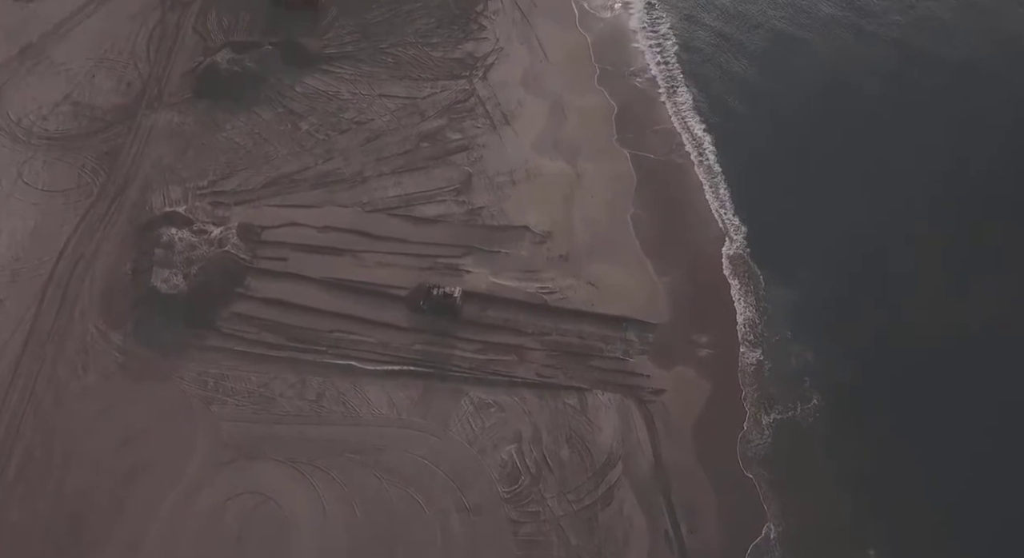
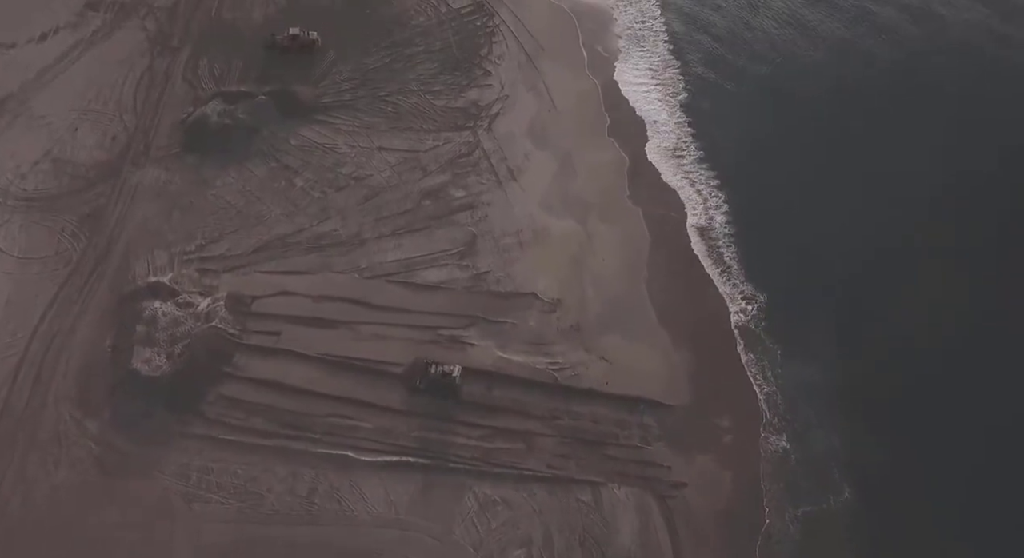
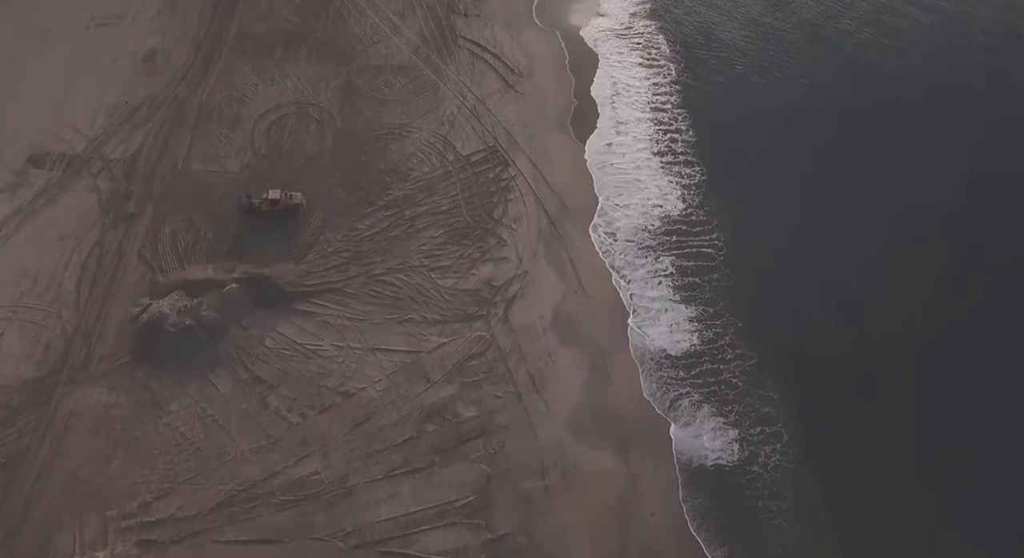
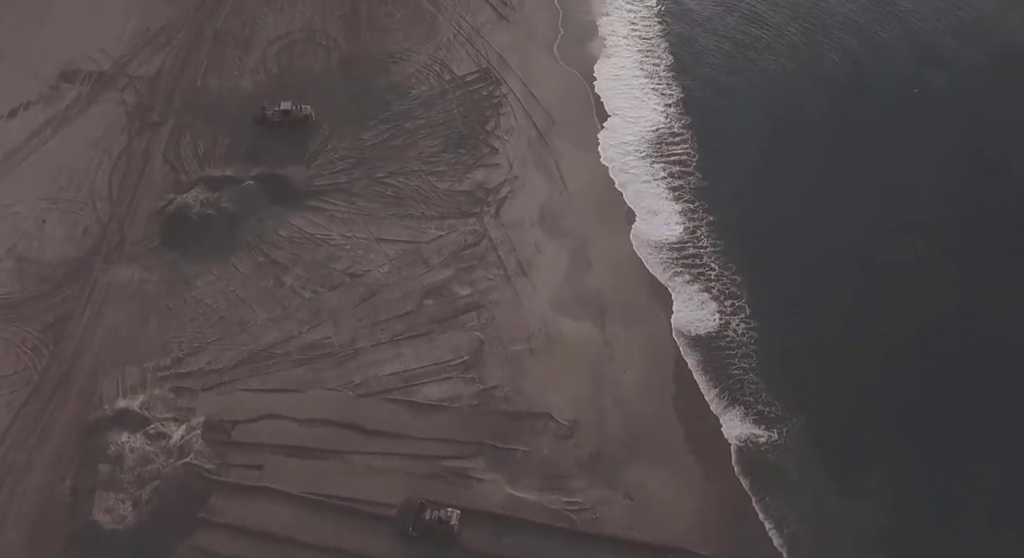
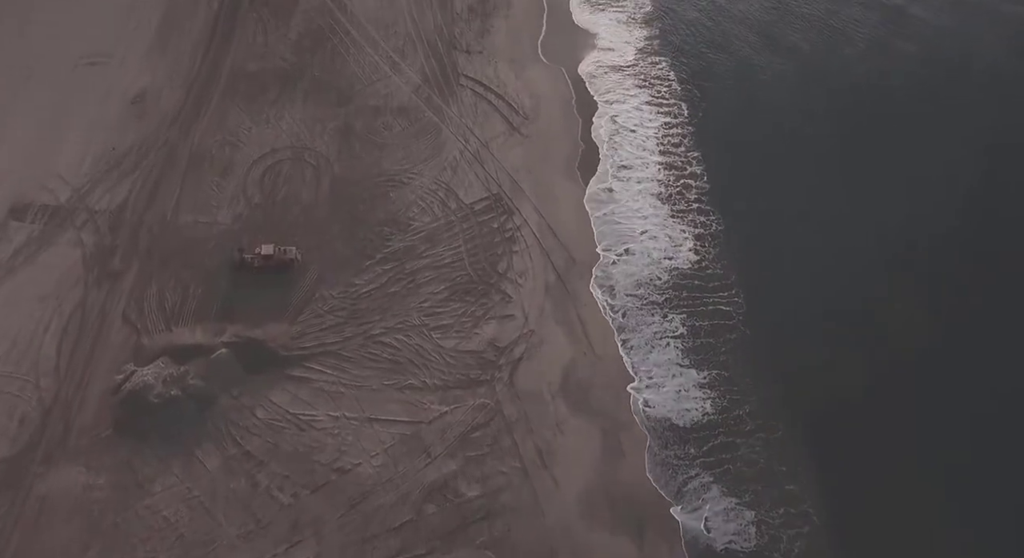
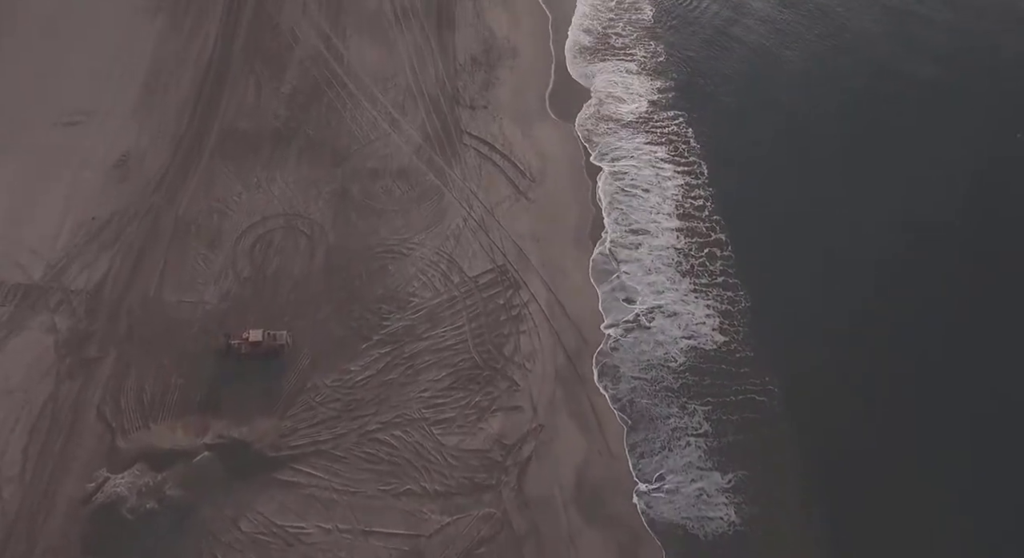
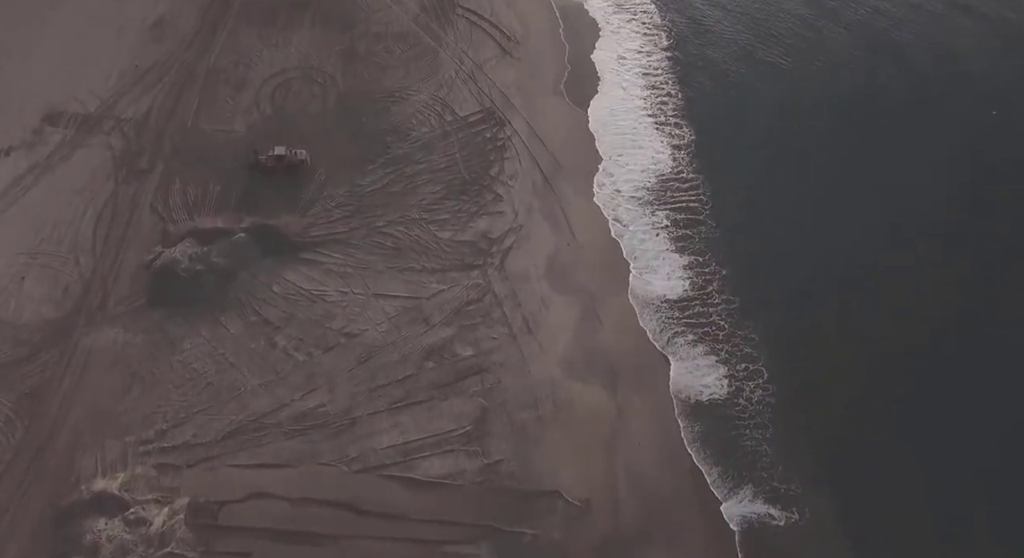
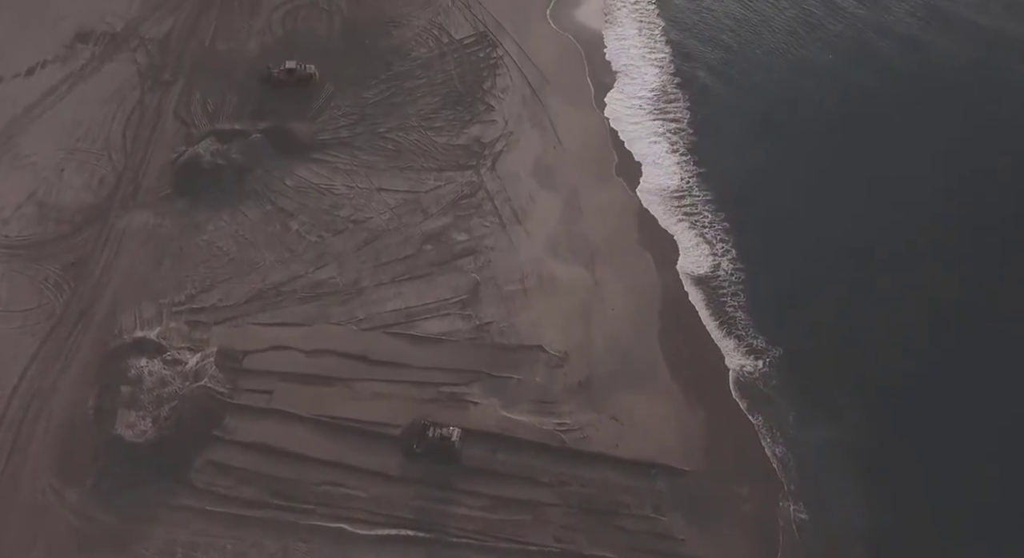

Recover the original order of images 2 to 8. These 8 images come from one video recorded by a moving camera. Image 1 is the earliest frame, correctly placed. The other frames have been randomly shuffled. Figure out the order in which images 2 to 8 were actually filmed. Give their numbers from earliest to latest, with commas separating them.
2, 8, 4, 7, 3, 5, 6
